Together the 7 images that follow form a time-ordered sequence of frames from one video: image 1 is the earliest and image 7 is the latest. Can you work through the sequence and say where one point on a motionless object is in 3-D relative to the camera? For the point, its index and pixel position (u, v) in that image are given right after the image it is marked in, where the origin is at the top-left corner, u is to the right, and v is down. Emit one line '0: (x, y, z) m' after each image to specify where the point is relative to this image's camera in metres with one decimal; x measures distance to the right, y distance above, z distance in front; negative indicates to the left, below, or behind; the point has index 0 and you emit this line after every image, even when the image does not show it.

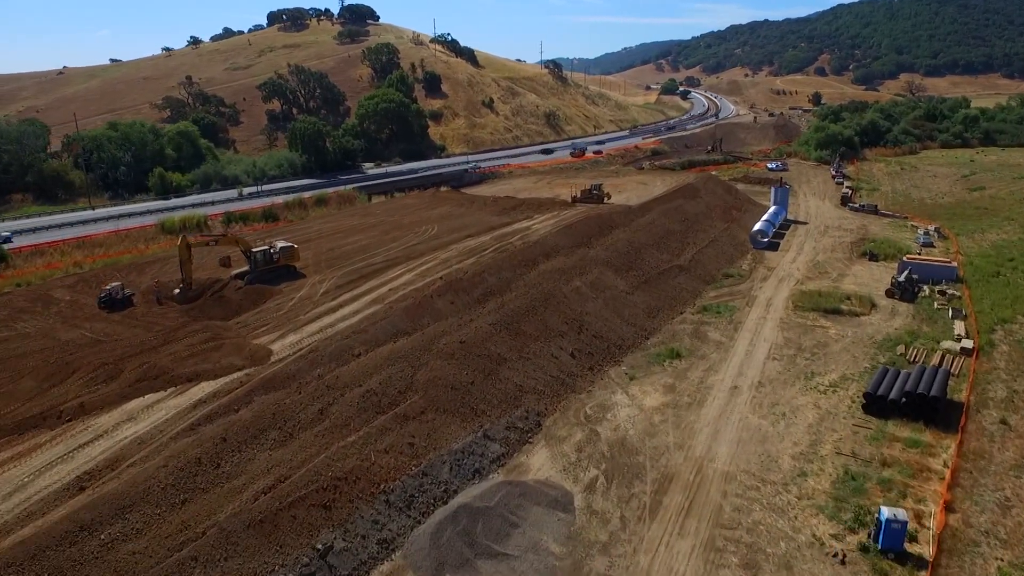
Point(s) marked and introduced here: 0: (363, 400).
0: (-4.5, -3.4, +19.6) m
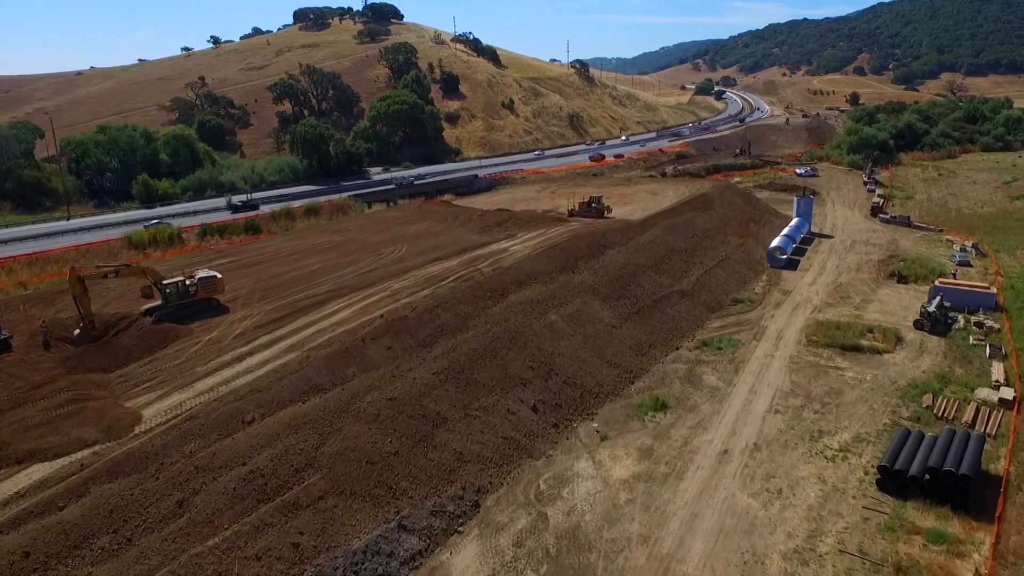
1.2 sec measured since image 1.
0: (-6.6, -4.8, +15.9) m
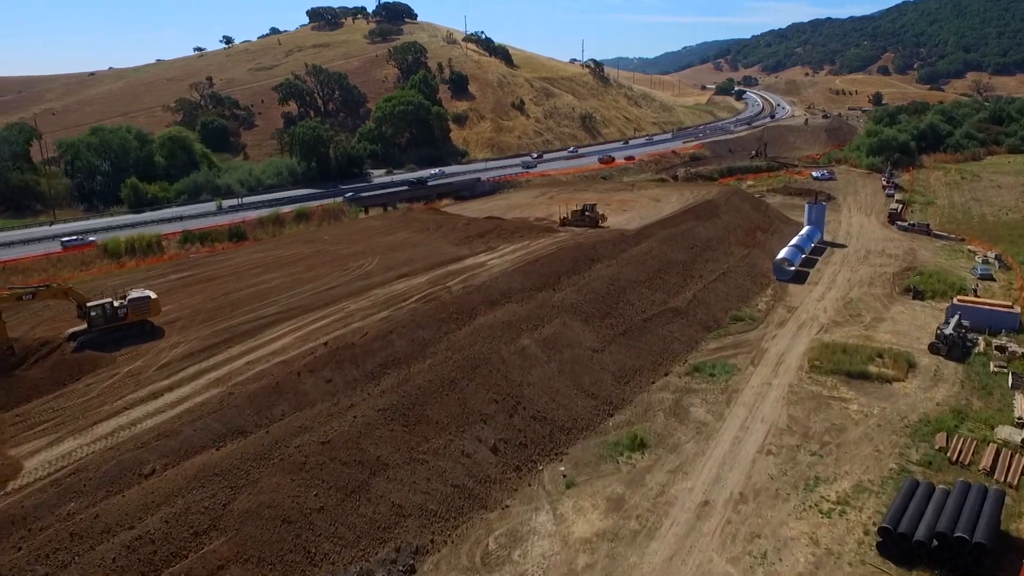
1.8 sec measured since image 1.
0: (-8.2, -5.6, +13.7) m
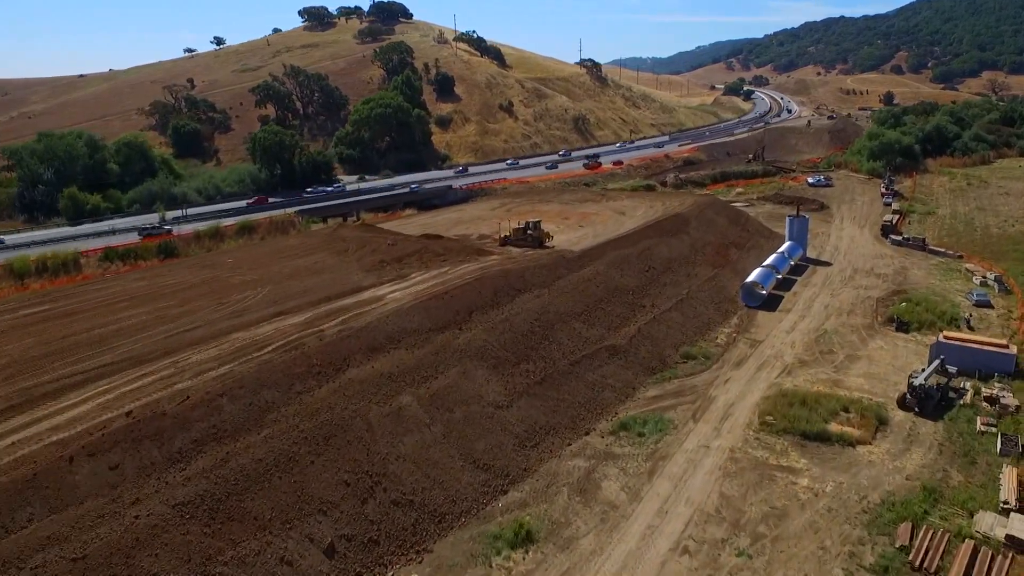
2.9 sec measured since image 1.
0: (-12.3, -7.1, +9.5) m
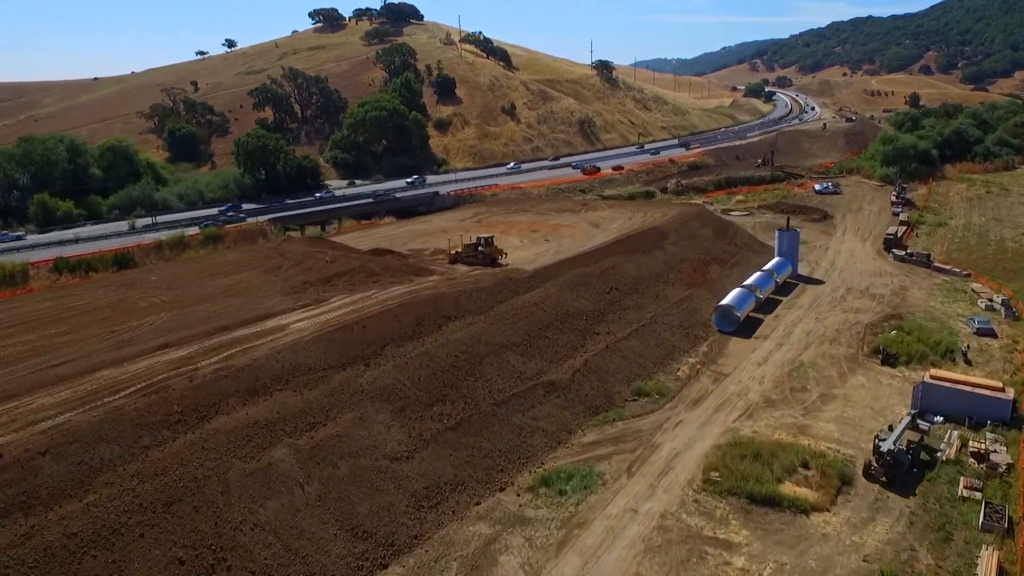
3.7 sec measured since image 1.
0: (-15.8, -8.0, +6.9) m
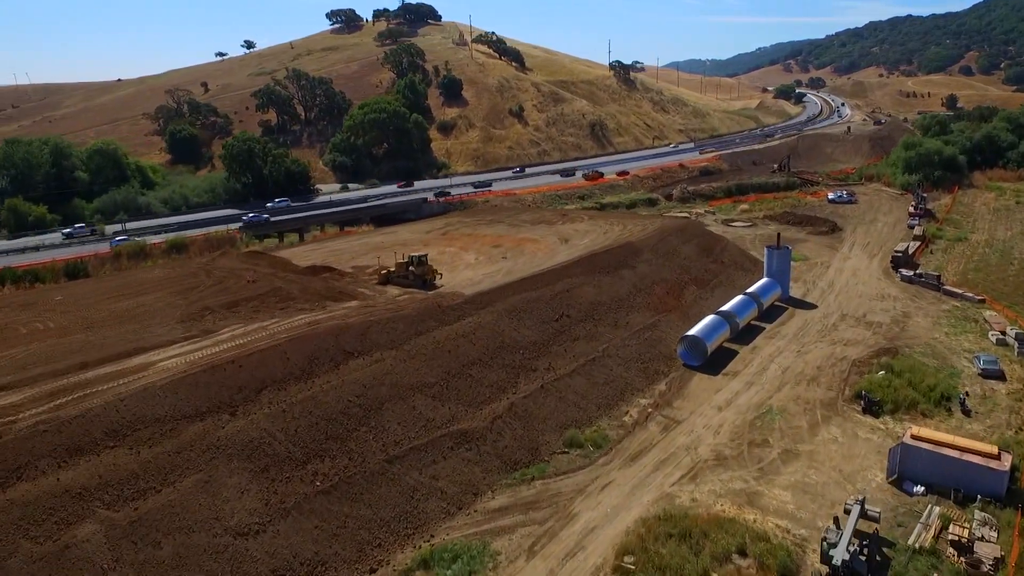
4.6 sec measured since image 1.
0: (-19.8, -8.9, +4.3) m
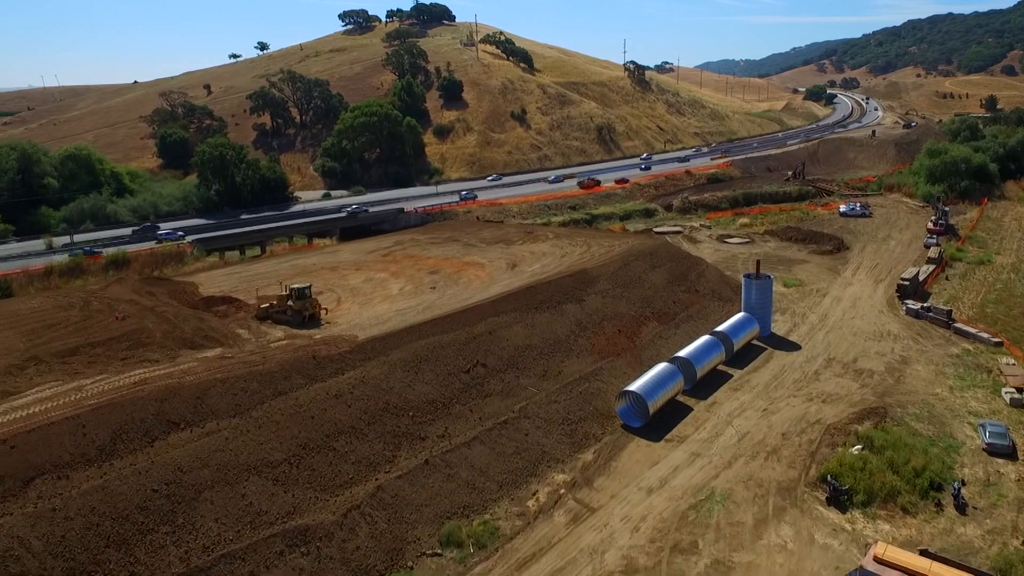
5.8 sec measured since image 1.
0: (-24.4, -10.2, +0.6) m
